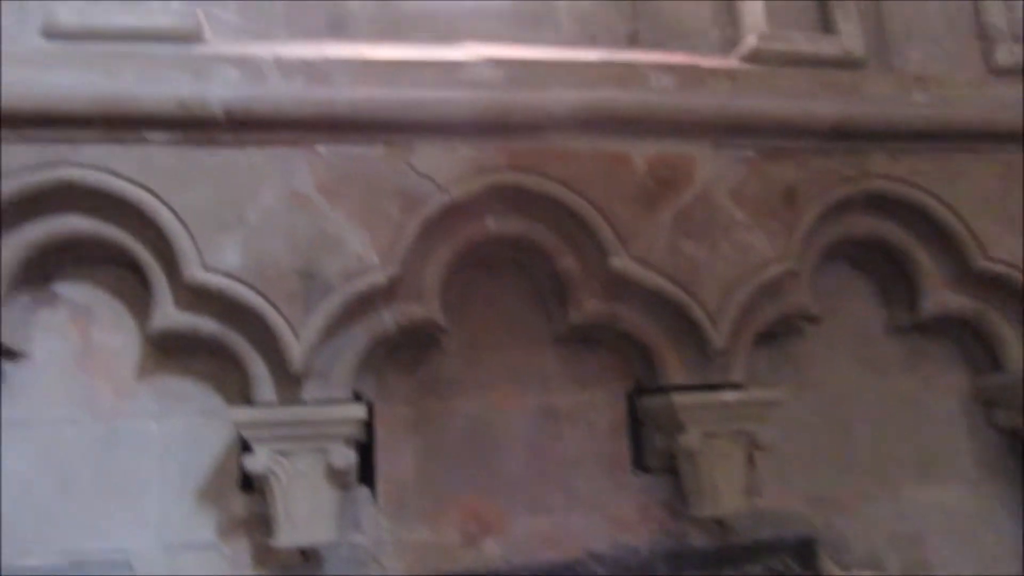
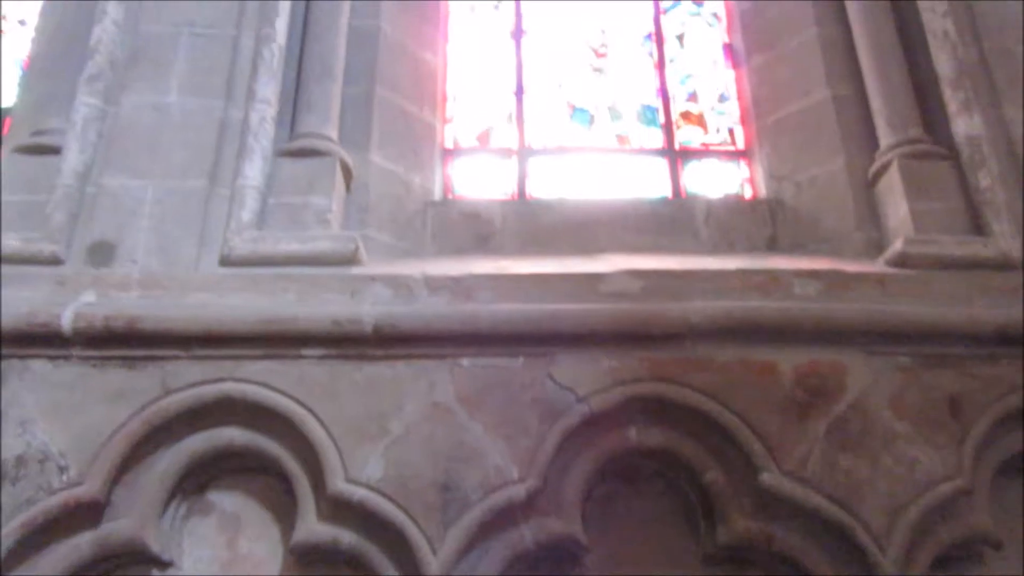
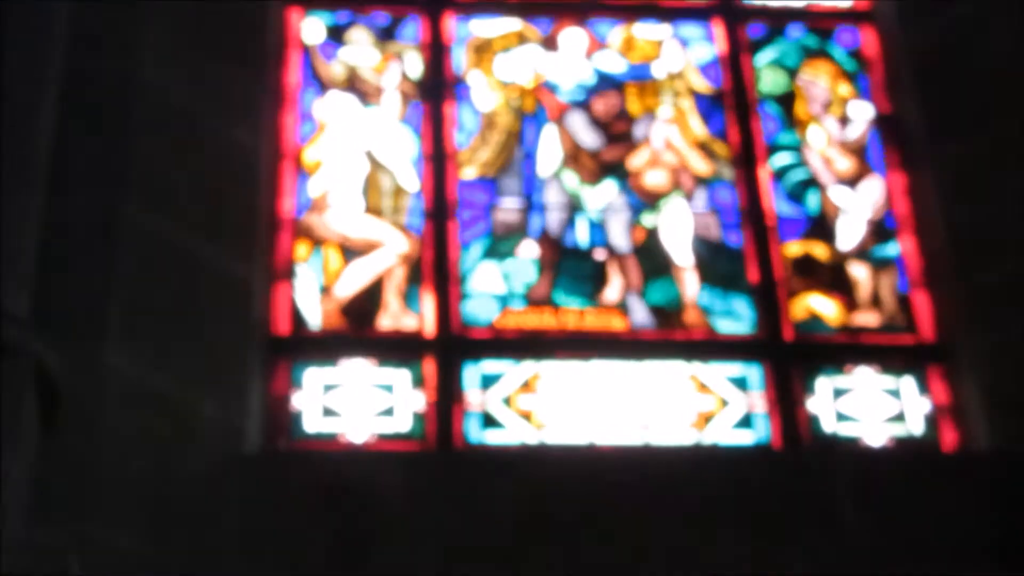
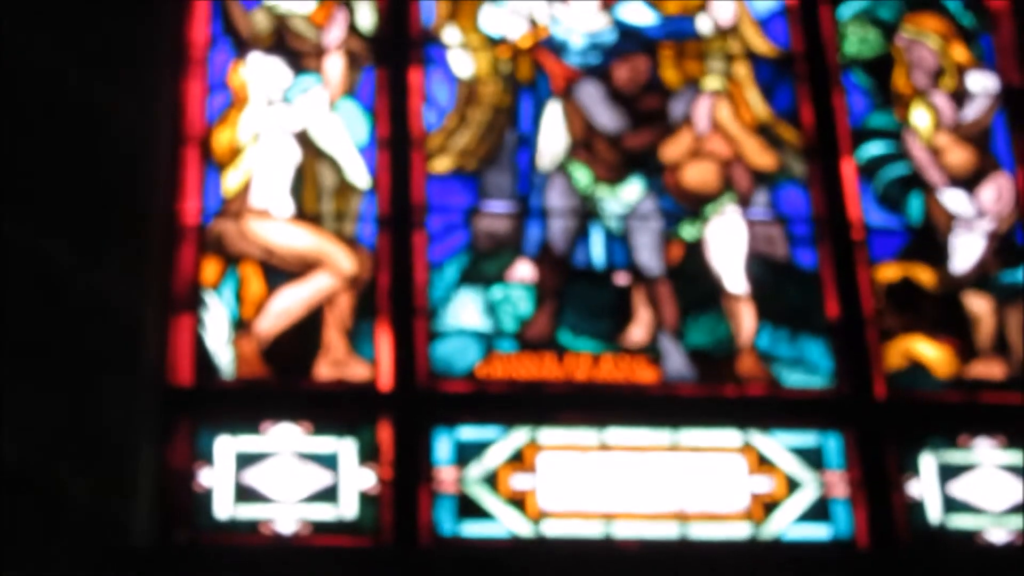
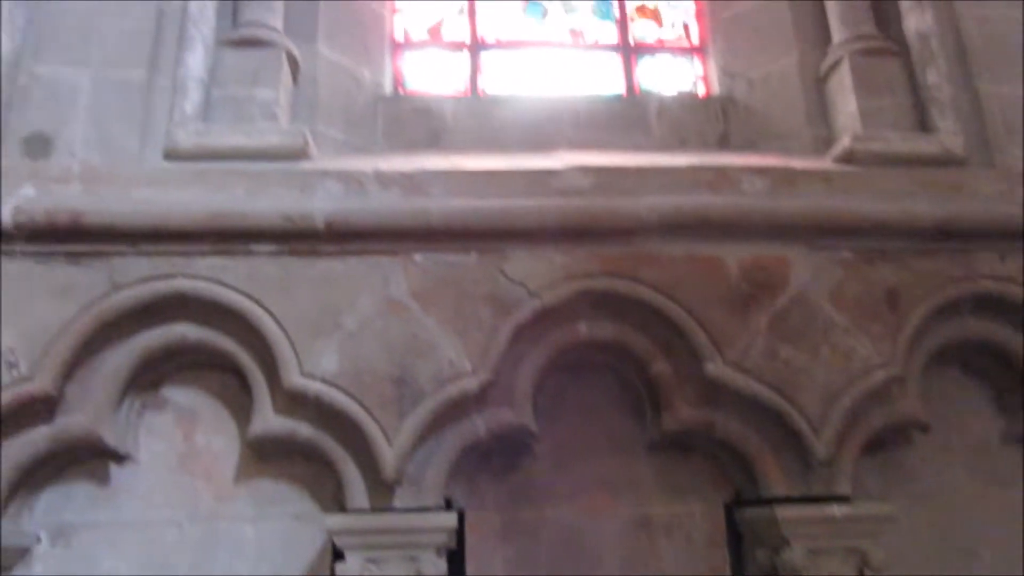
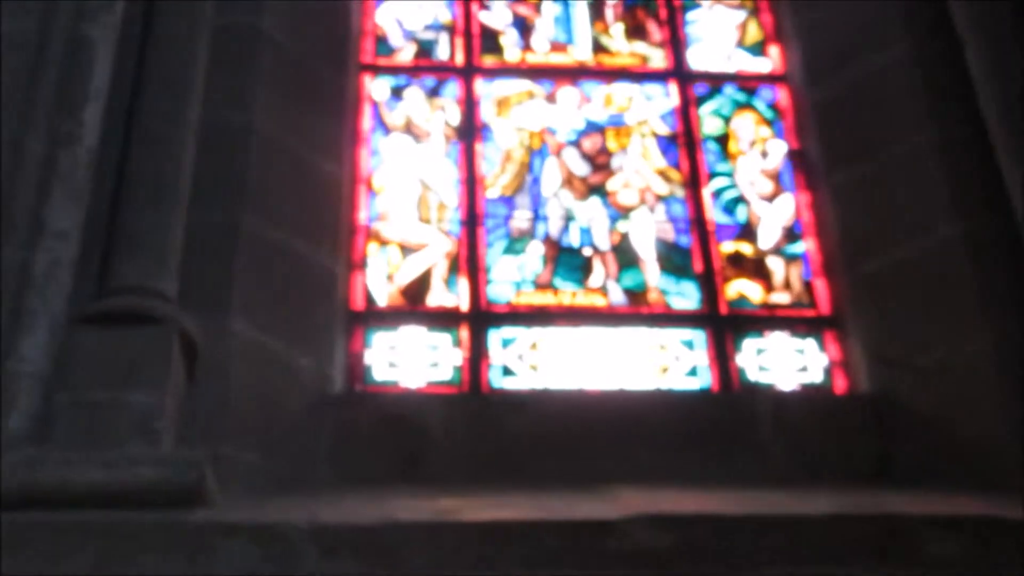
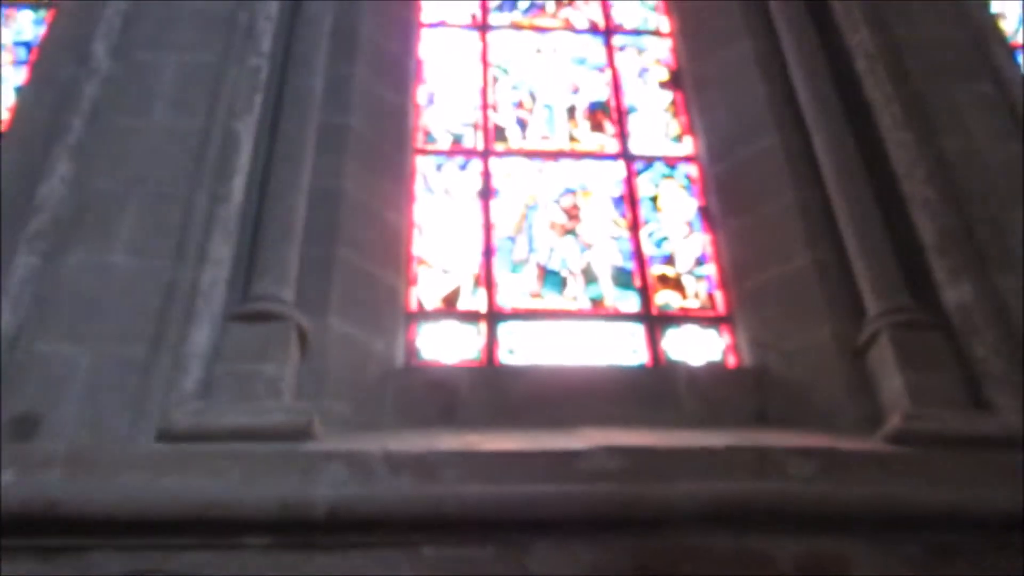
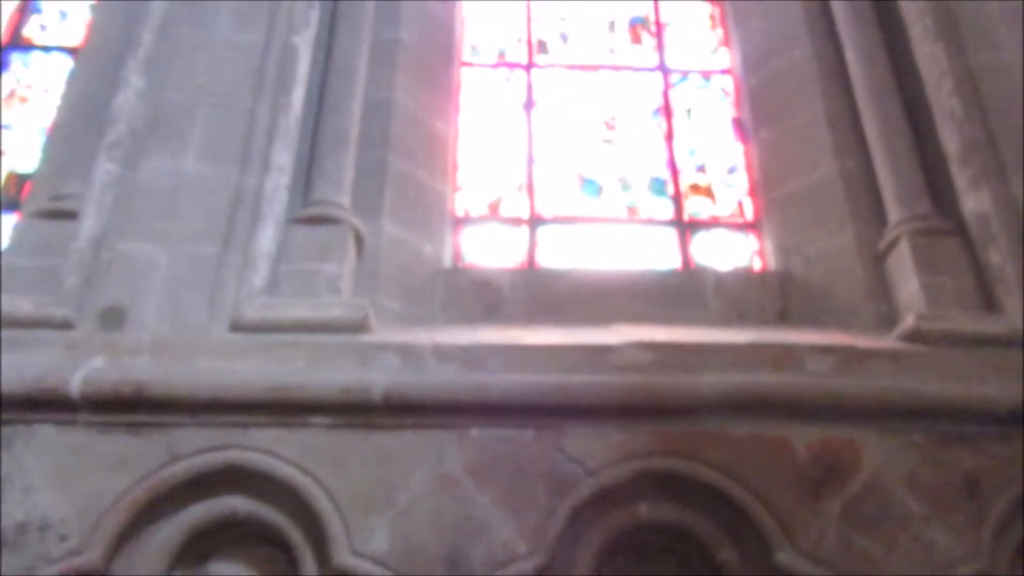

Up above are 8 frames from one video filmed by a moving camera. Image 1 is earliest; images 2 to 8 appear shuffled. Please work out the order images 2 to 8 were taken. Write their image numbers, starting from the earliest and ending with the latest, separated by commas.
5, 2, 8, 7, 6, 3, 4
